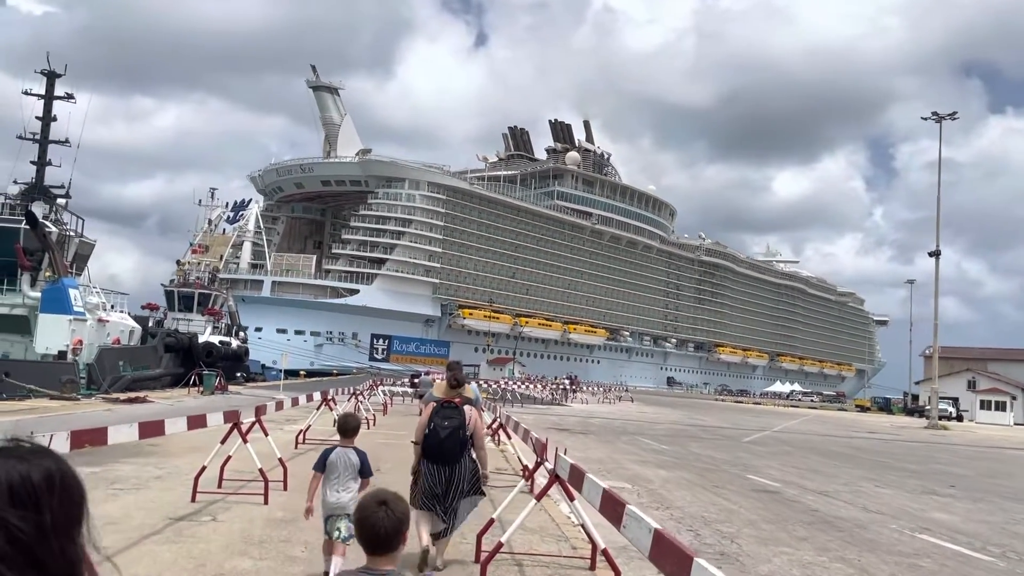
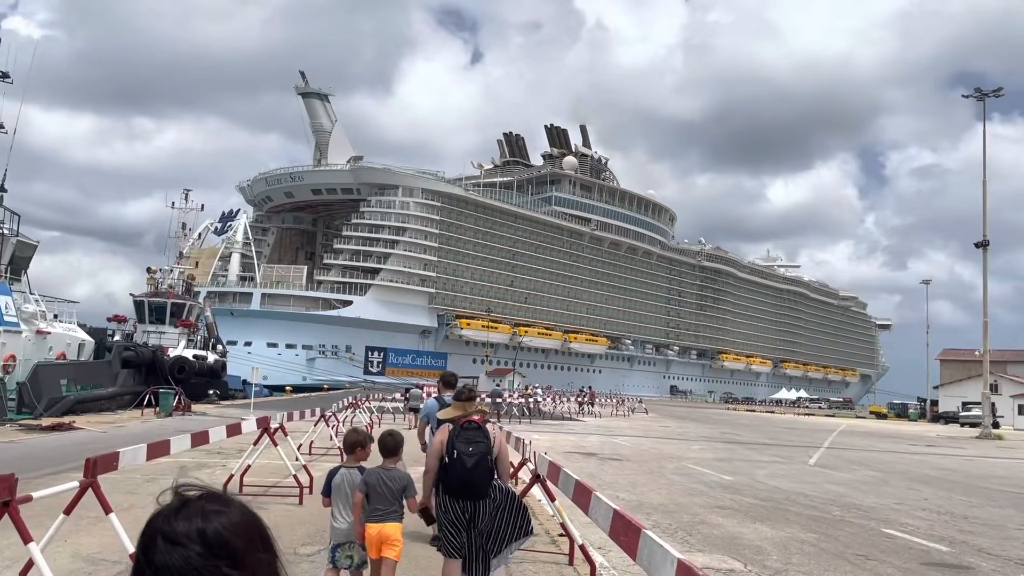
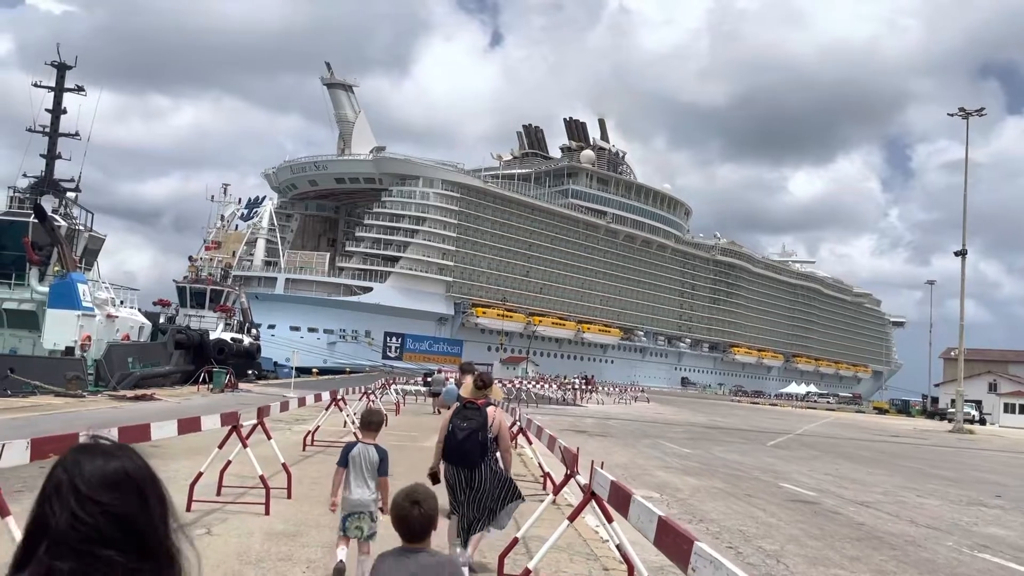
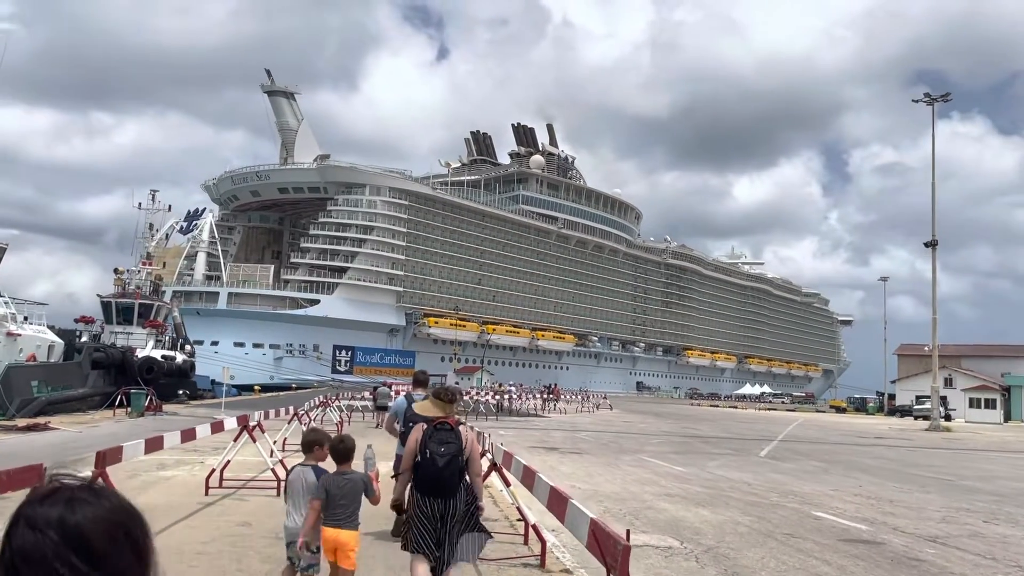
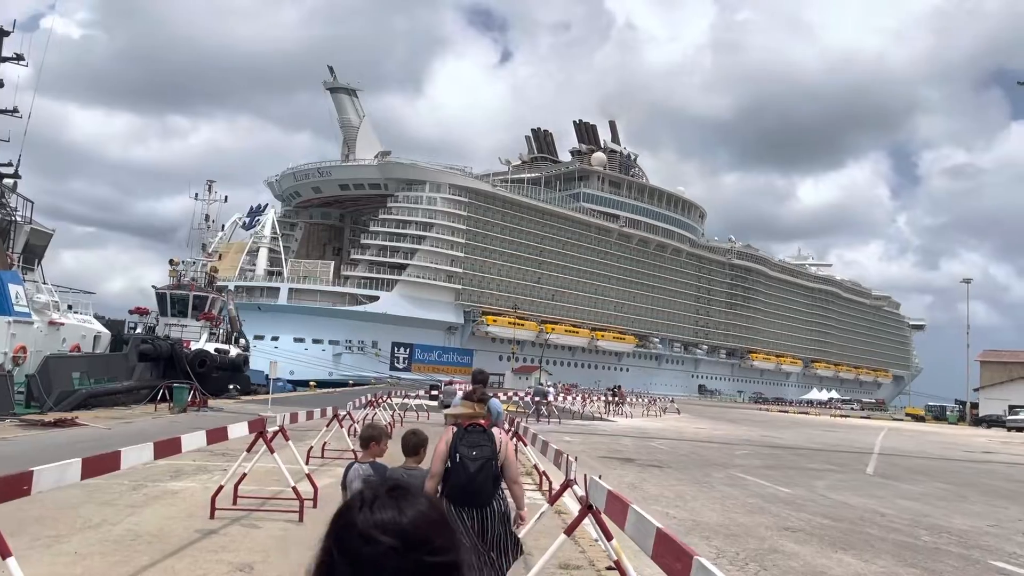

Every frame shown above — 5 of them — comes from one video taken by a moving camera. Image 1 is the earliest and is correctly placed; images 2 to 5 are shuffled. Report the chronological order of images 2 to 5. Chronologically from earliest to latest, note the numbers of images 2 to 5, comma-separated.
3, 4, 2, 5
